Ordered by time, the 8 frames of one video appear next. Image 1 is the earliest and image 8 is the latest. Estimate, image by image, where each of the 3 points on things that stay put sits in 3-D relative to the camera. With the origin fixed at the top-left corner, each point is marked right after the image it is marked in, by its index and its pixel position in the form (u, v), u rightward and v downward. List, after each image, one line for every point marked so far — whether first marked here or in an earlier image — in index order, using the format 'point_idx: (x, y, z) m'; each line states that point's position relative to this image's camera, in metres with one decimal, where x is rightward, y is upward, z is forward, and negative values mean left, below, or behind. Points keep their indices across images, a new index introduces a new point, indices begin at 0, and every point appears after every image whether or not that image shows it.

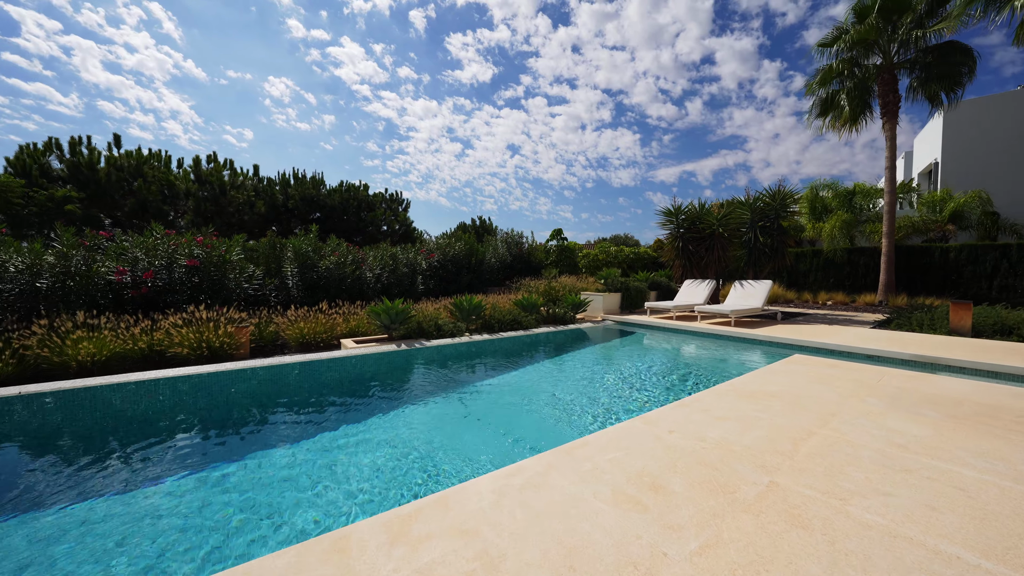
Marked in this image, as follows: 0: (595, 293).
0: (+2.3, -0.2, +10.2) m
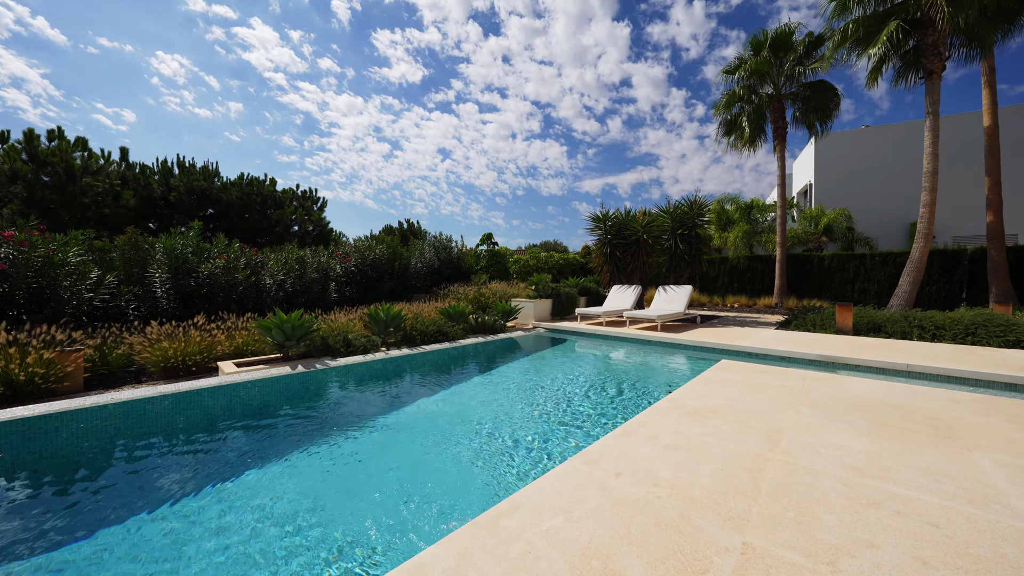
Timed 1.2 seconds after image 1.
0: (+0.3, -0.3, +9.9) m
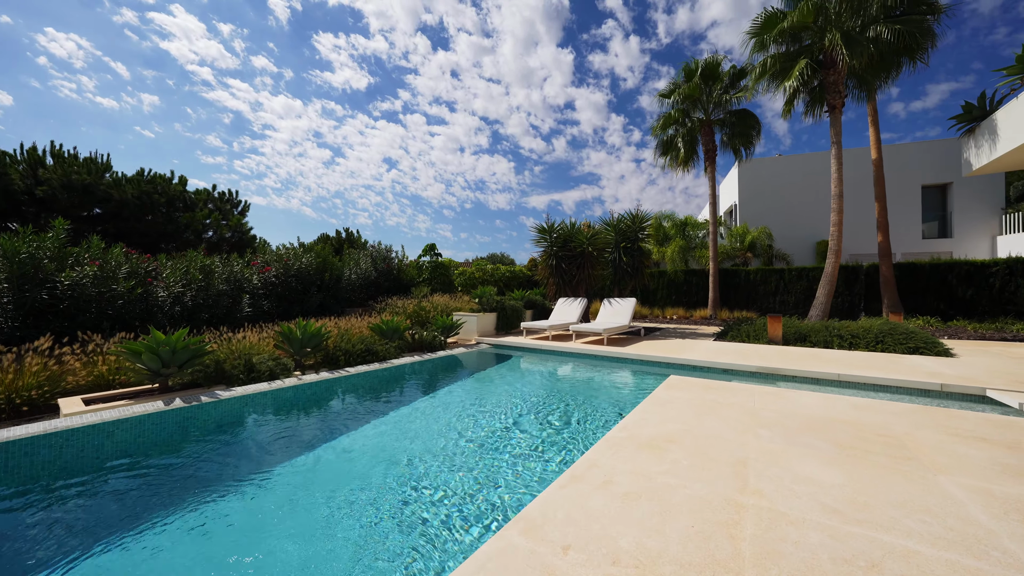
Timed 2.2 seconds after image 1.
0: (-1.1, -0.7, +9.4) m
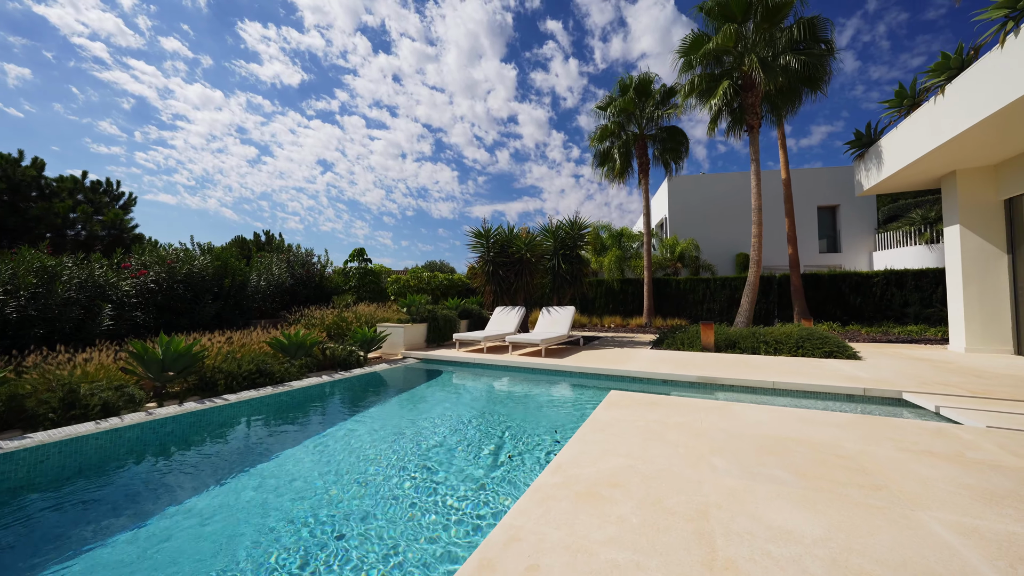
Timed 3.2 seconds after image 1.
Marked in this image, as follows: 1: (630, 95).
0: (-2.7, -0.8, +8.4) m
1: (+4.3, +7.1, +13.3) m
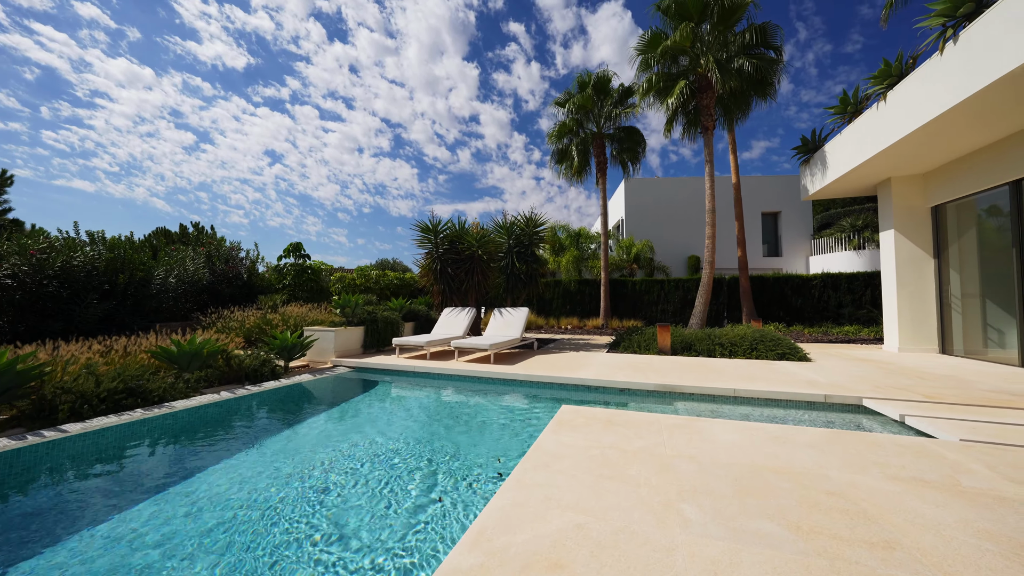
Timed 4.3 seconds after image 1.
0: (-3.8, -0.8, +7.4) m
1: (+2.7, +7.0, +13.0) m
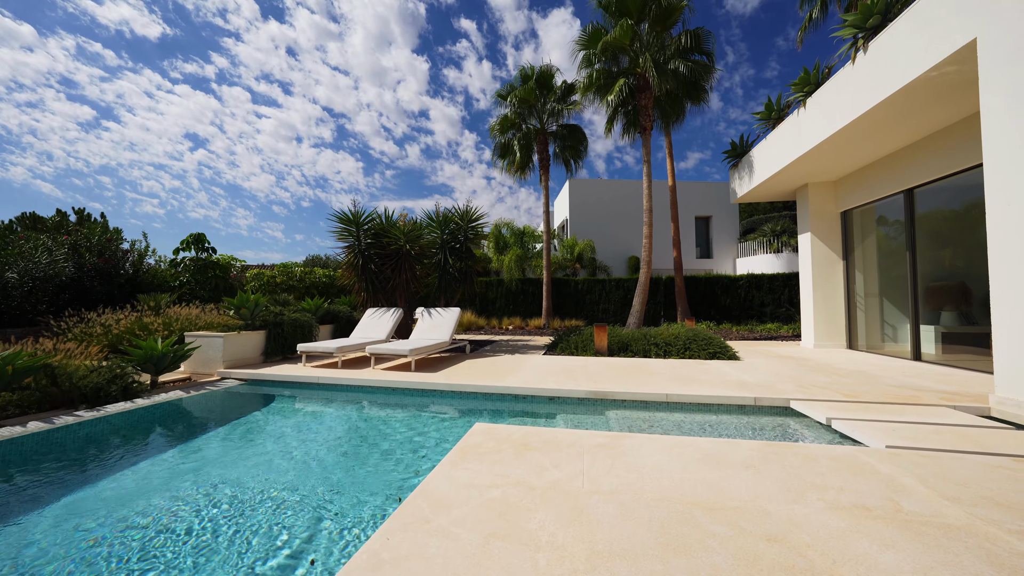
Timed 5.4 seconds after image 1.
0: (-5.1, -0.8, +6.2) m
1: (+0.6, +7.1, +12.6) m
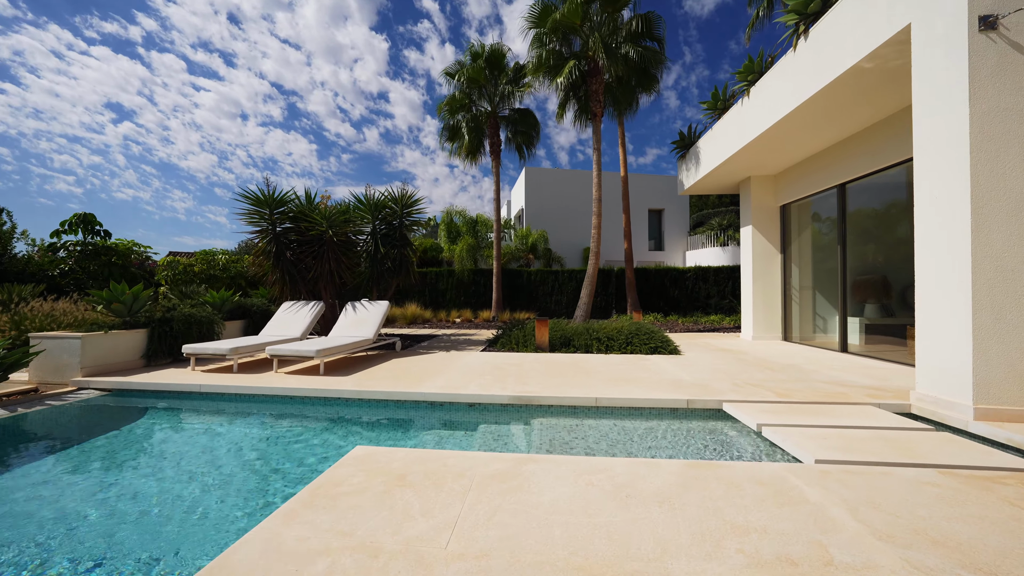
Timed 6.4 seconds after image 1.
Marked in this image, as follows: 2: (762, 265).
0: (-6.1, -0.6, +5.1) m
1: (-1.1, +7.4, +11.9) m
2: (+6.2, +0.6, +9.0) m
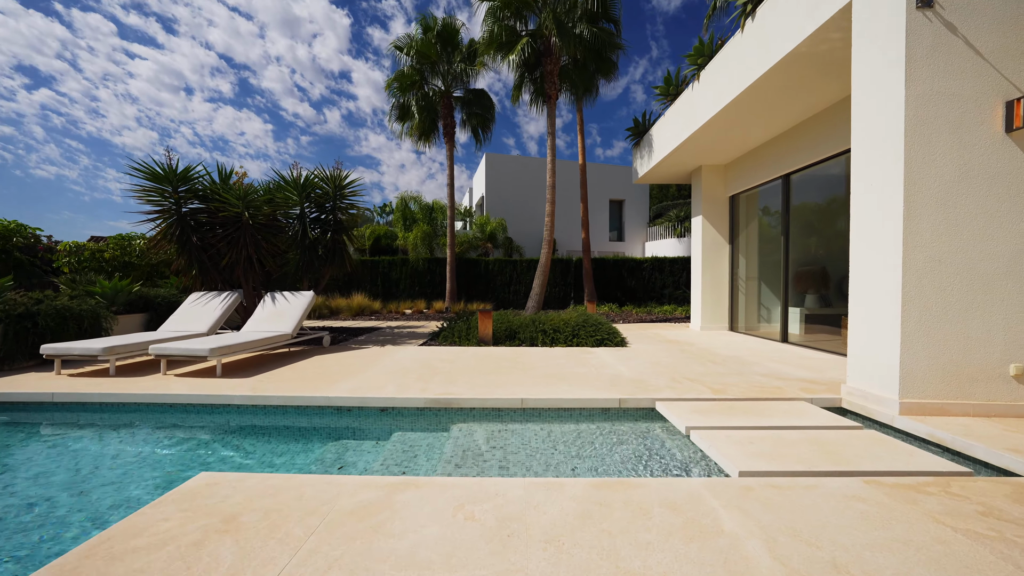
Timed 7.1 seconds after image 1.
0: (-7.0, -0.5, +4.2) m
1: (-2.5, +7.7, +11.1) m
2: (+5.0, +0.8, +9.0) m
